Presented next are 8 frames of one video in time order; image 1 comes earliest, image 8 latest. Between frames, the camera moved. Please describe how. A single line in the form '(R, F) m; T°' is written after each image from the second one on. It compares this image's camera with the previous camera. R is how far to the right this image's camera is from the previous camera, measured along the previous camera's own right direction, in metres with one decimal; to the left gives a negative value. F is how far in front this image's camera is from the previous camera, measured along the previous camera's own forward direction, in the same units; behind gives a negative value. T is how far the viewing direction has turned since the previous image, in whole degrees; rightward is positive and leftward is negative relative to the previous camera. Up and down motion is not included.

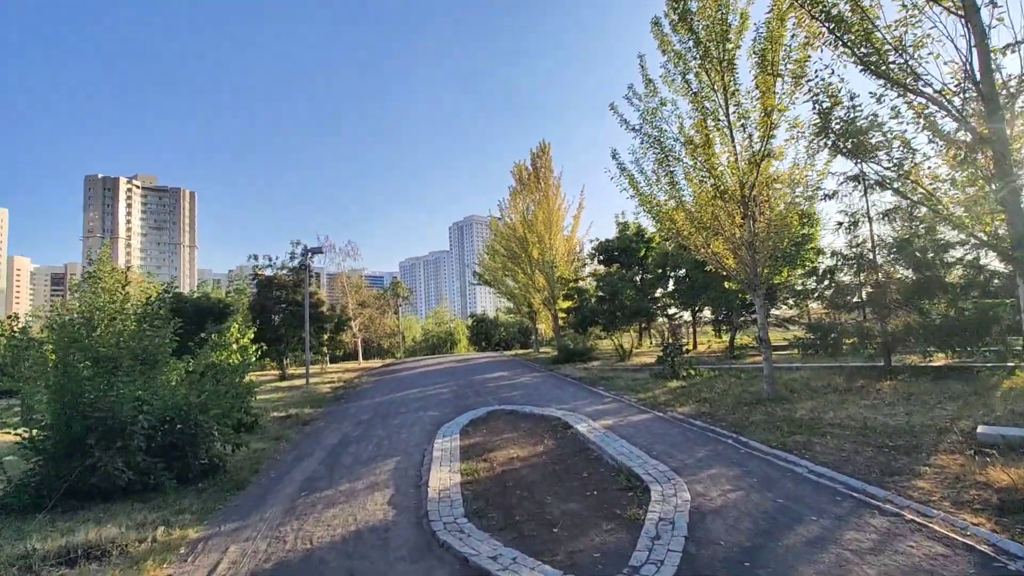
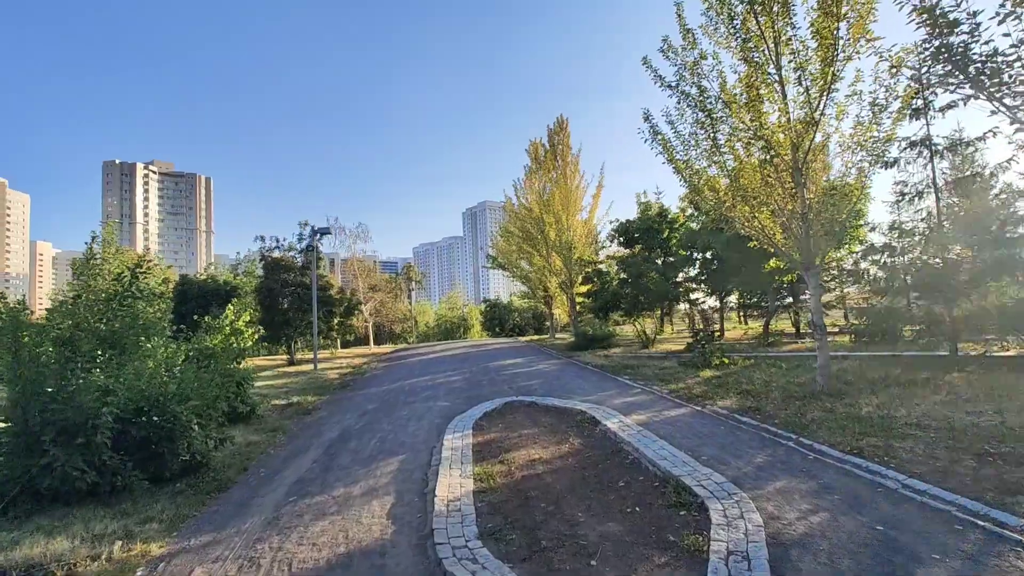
(-0.1, +1.0) m; -1°
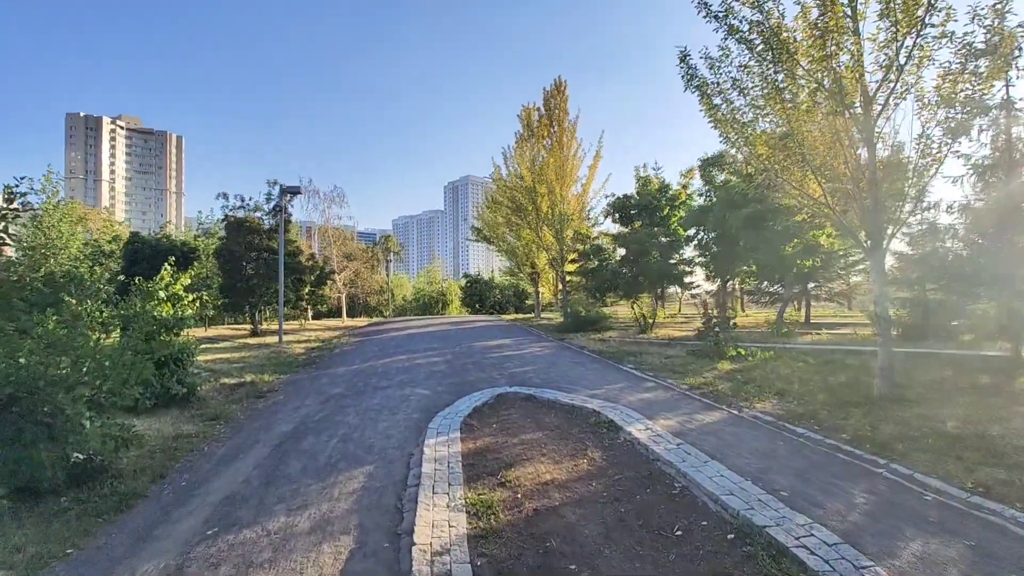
(-0.3, +1.6) m; +2°
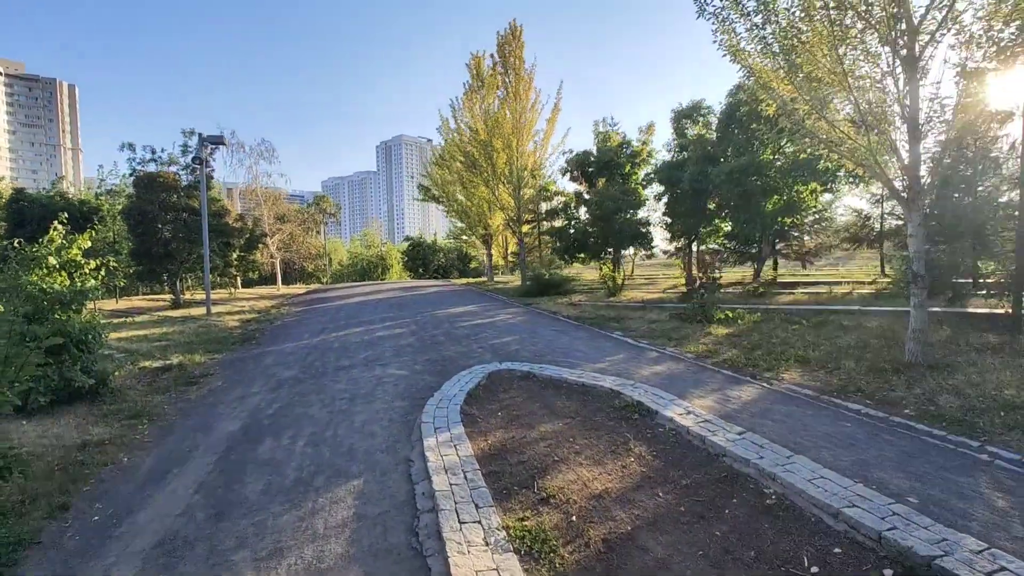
(-0.7, +1.2) m; +7°
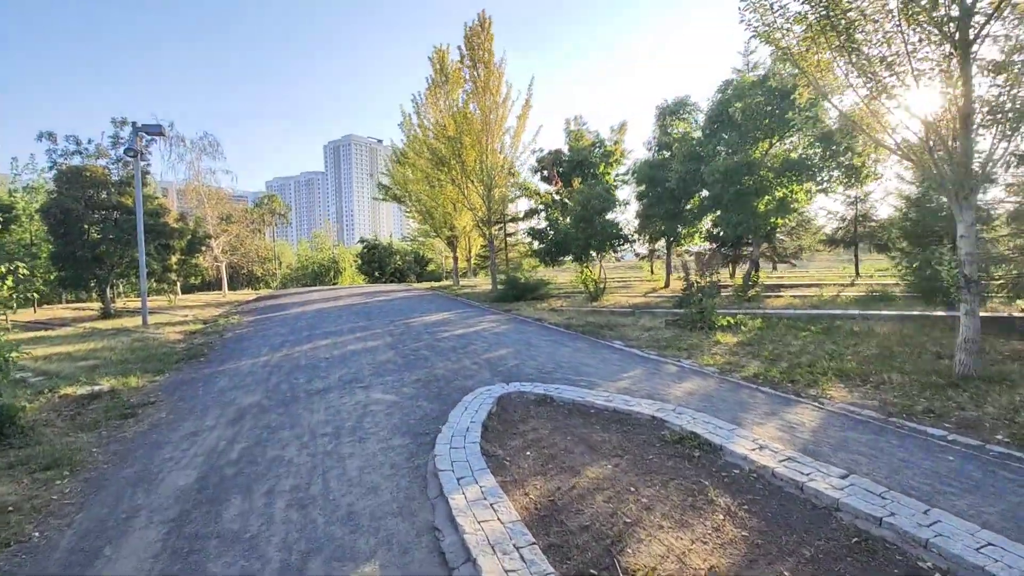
(-0.6, +1.0) m; +5°
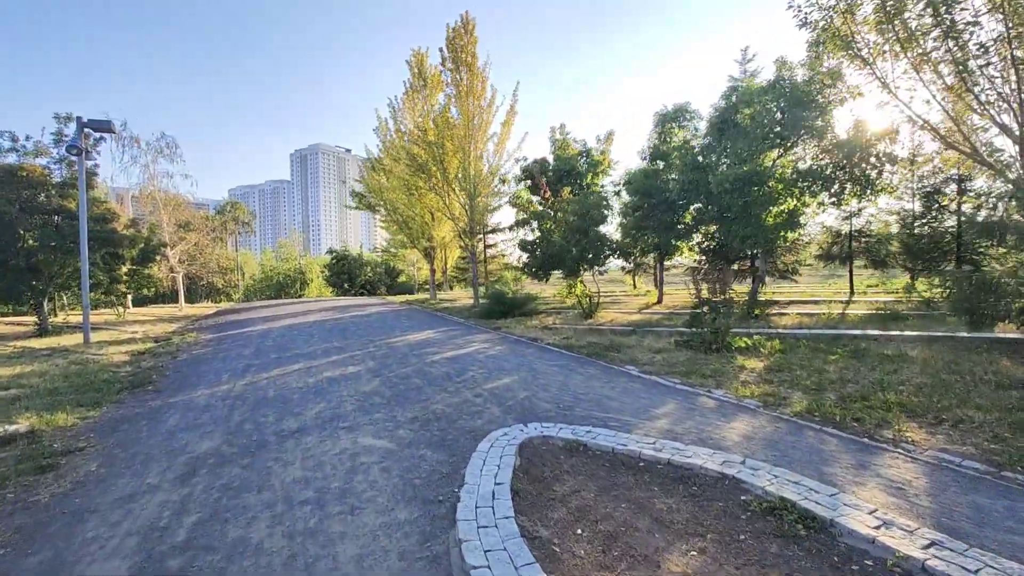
(-0.5, +1.0) m; +3°
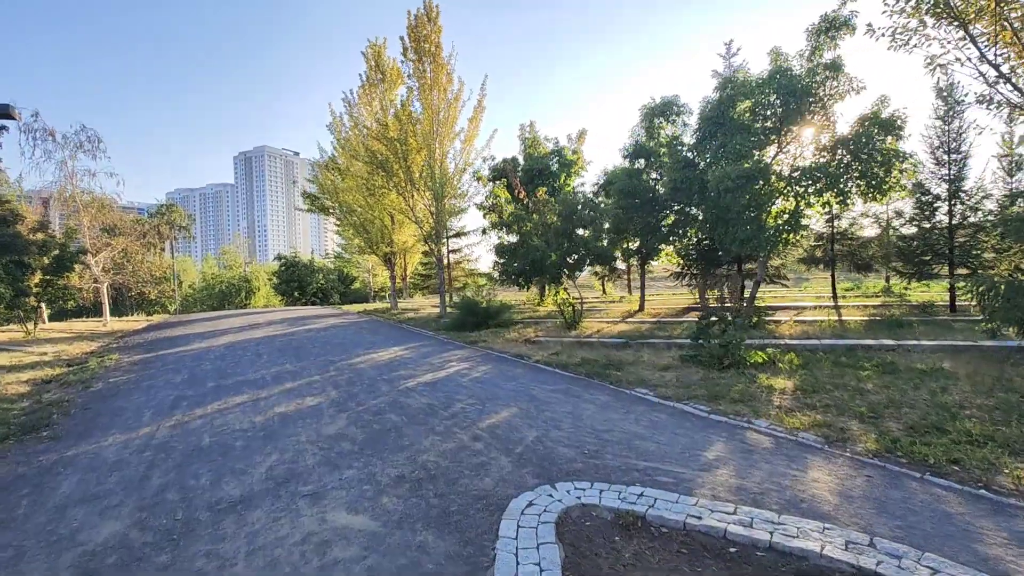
(-0.5, +1.3) m; +5°
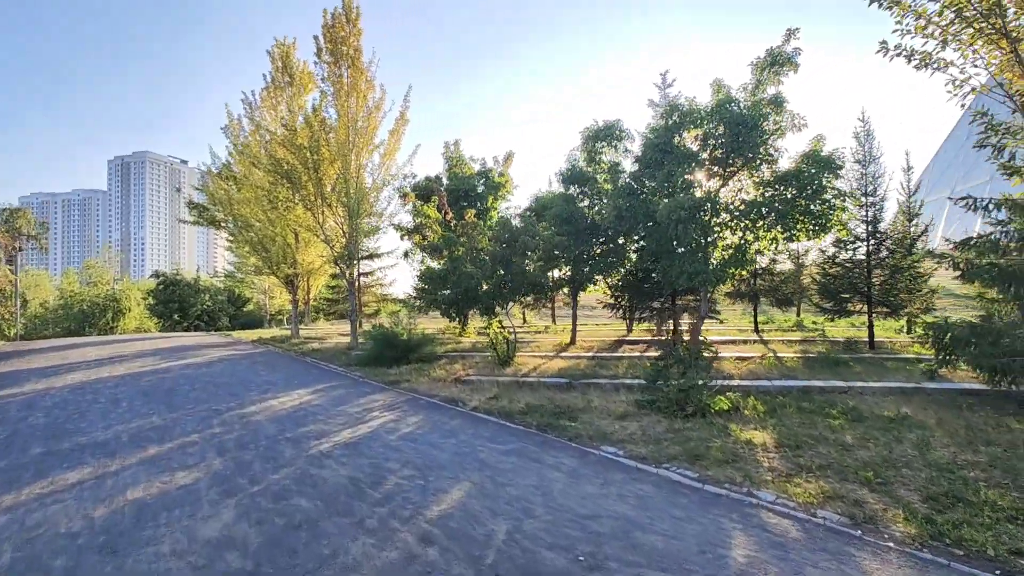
(-0.4, +1.3) m; +10°
